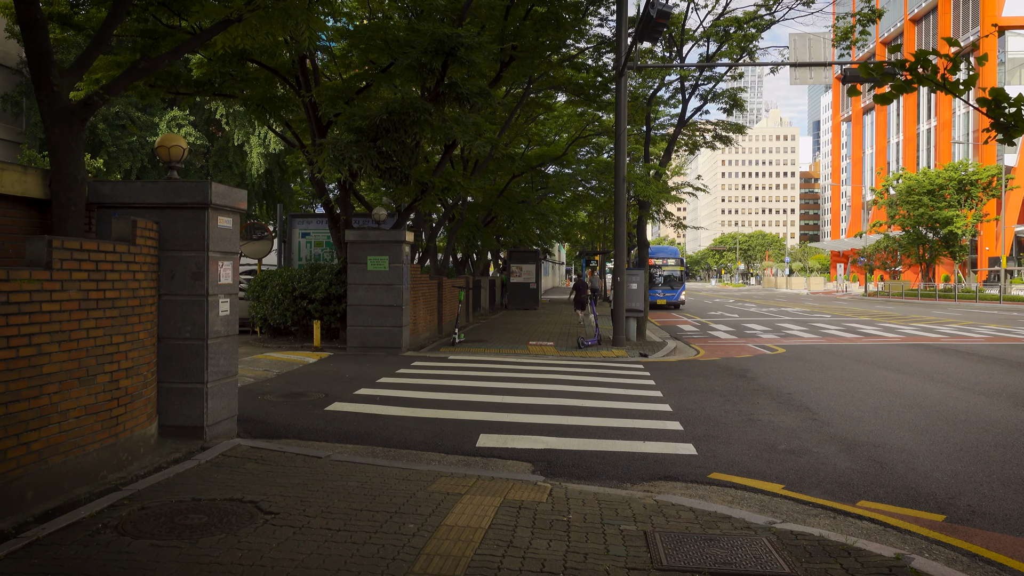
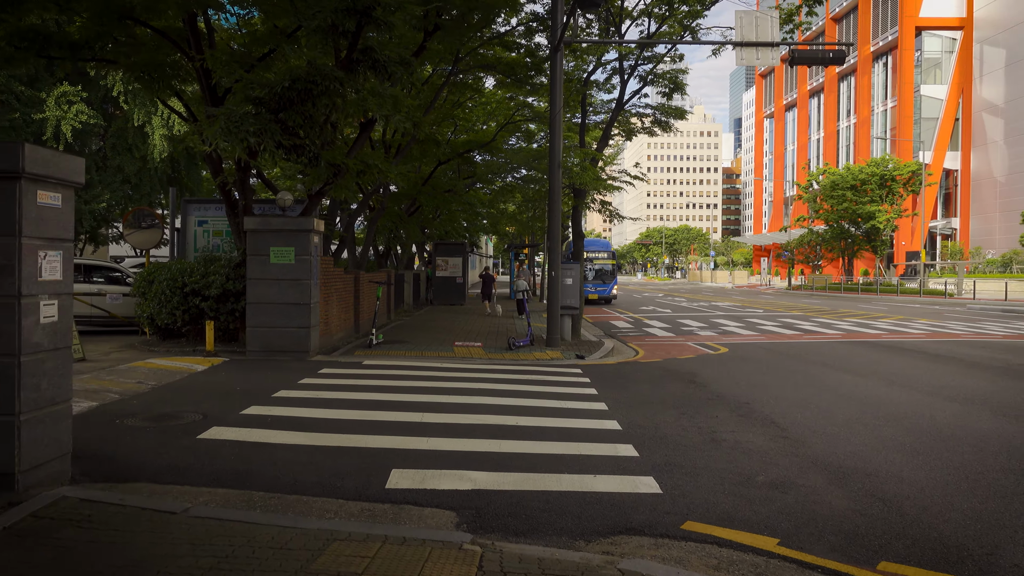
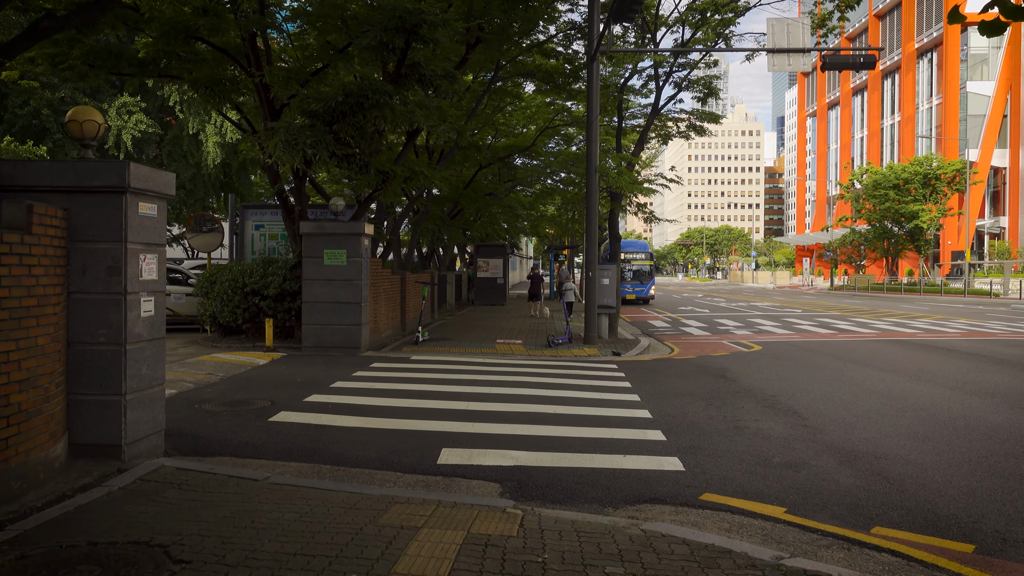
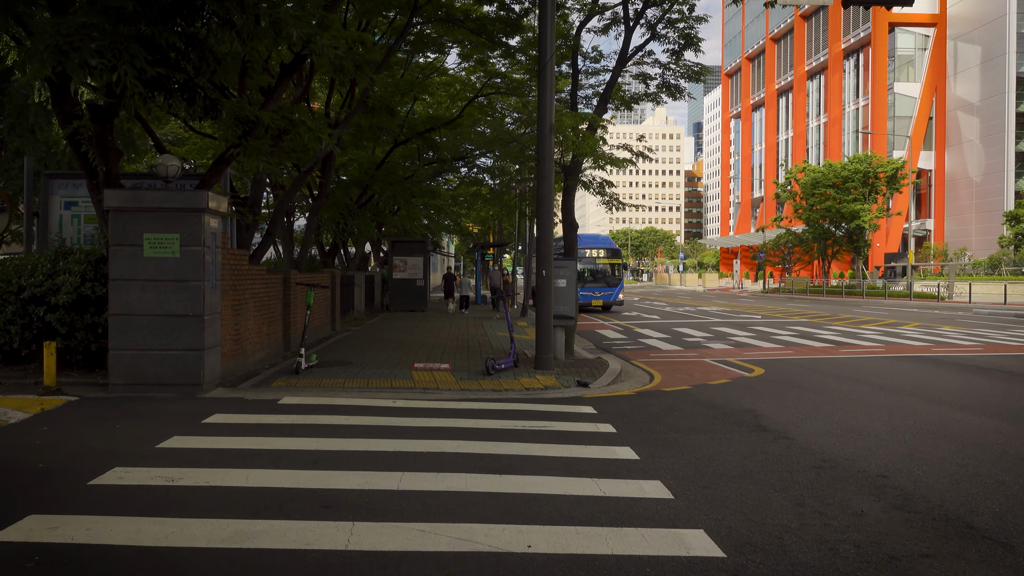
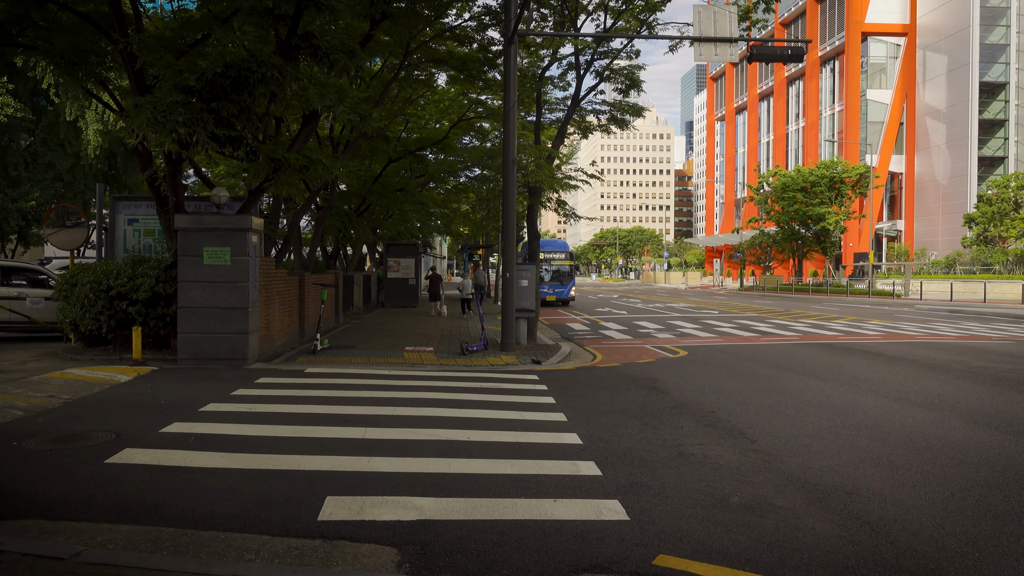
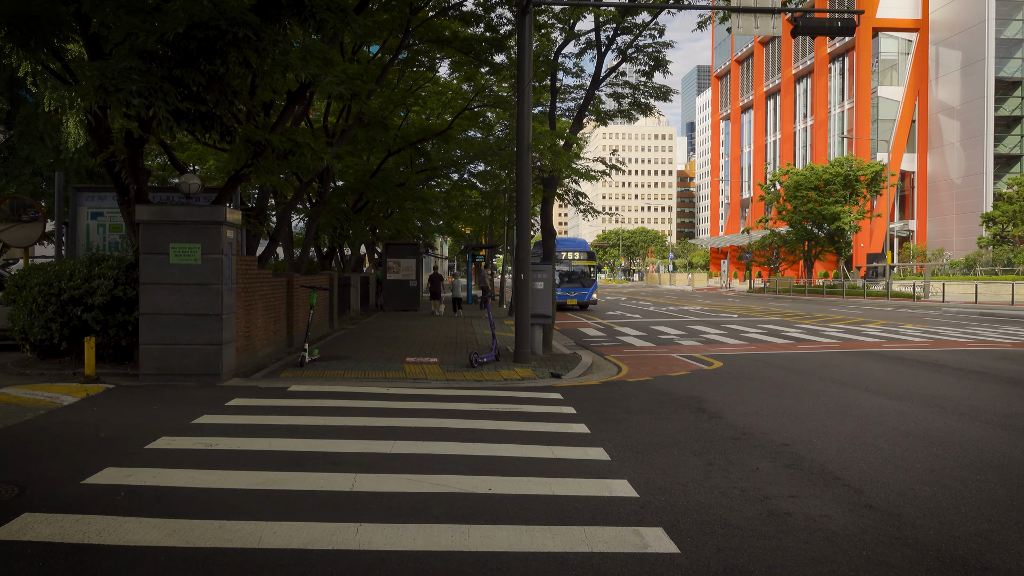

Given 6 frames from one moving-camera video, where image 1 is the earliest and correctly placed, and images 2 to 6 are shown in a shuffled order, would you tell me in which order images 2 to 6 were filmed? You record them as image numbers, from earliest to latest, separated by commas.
3, 2, 5, 6, 4
